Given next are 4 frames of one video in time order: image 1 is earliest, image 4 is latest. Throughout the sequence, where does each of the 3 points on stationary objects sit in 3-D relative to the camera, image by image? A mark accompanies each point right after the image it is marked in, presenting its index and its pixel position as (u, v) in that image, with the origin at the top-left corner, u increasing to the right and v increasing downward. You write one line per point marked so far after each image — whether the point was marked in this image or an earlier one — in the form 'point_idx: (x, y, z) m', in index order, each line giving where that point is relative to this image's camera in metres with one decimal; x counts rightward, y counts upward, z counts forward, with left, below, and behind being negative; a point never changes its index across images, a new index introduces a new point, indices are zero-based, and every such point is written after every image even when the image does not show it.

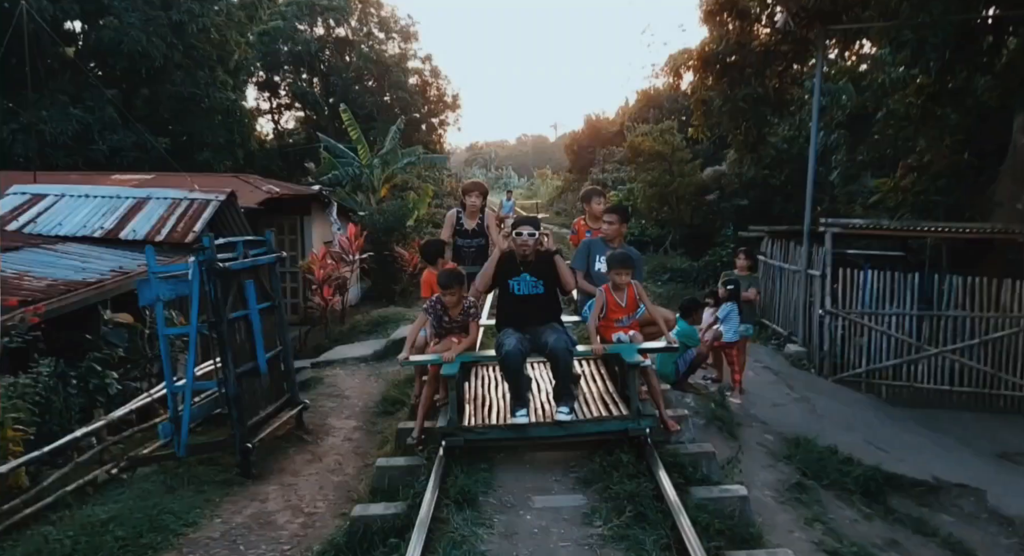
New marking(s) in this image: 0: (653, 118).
0: (+4.7, +5.6, +18.5) m
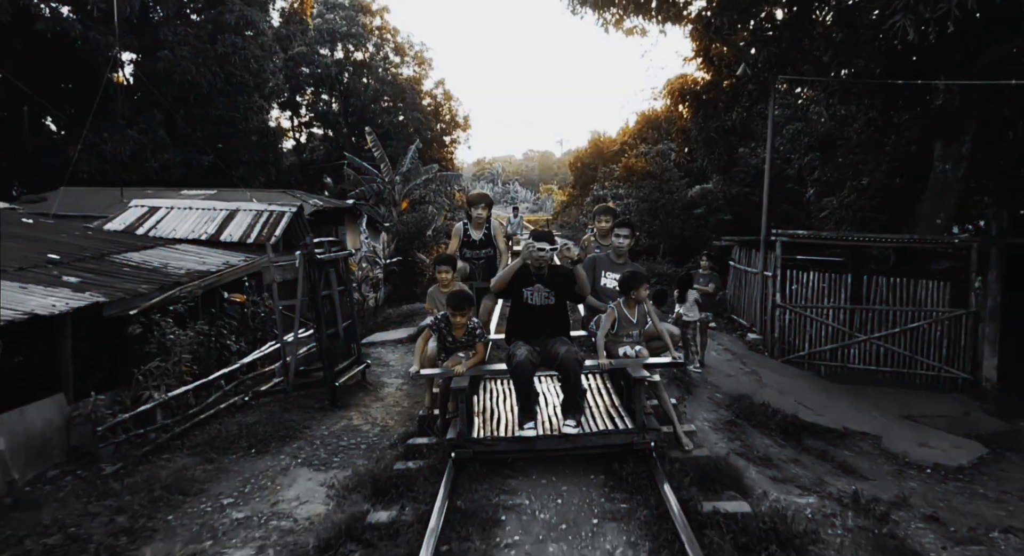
0: (+5.0, +5.3, +20.4) m
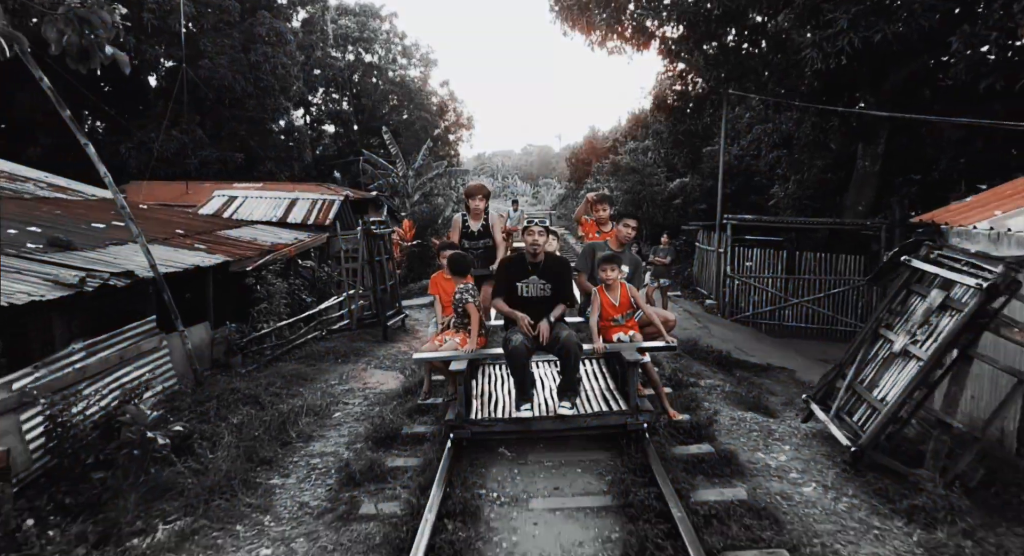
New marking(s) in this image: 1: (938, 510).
0: (+5.0, +6.0, +22.6) m
1: (+2.7, -1.5, +3.4) m
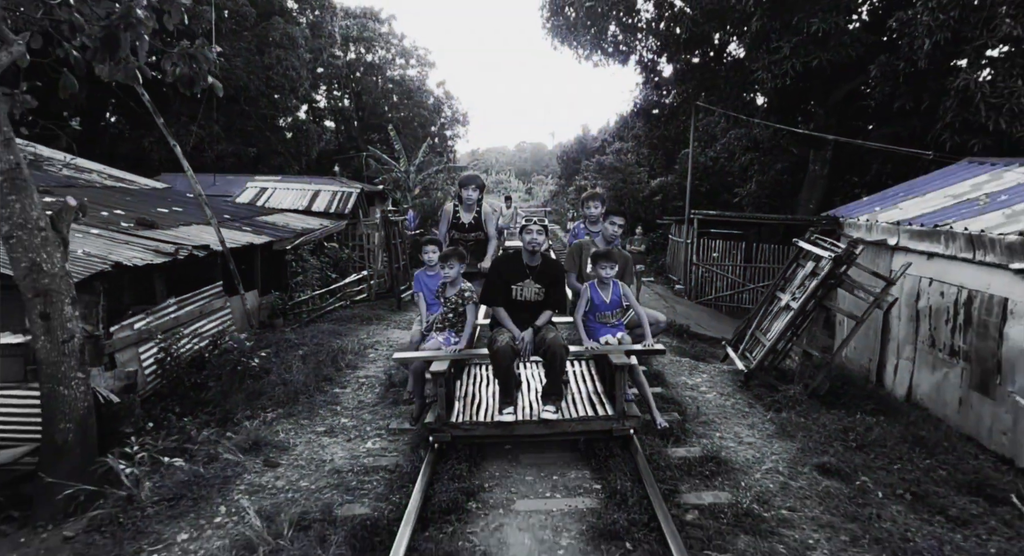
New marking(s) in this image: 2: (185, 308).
0: (+4.8, +6.4, +24.3) m
1: (+2.6, -1.2, +5.1) m
2: (-4.2, -0.4, +6.9) m
